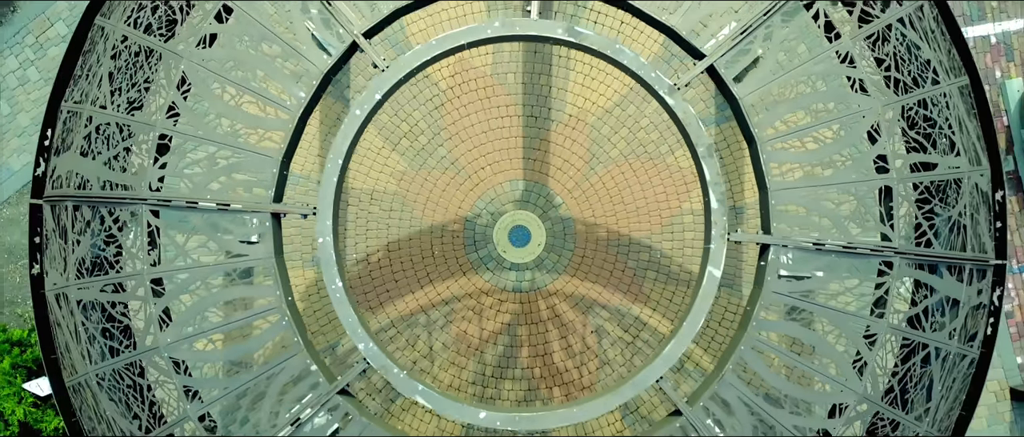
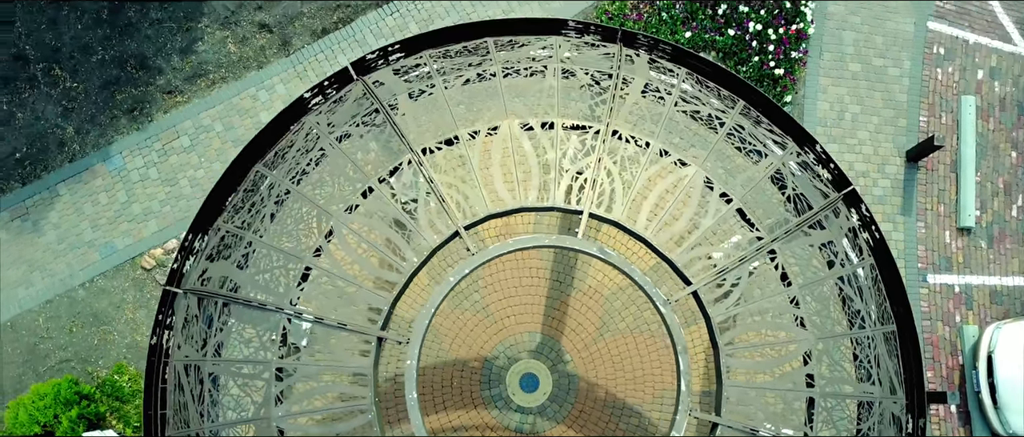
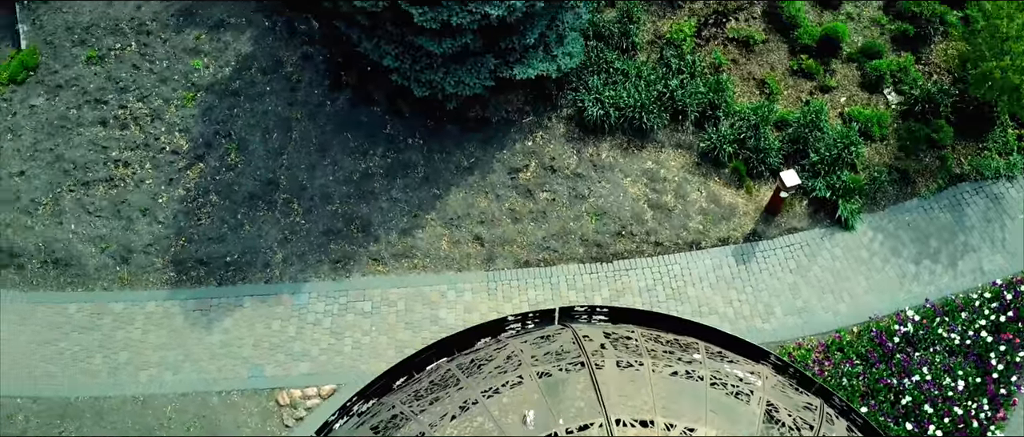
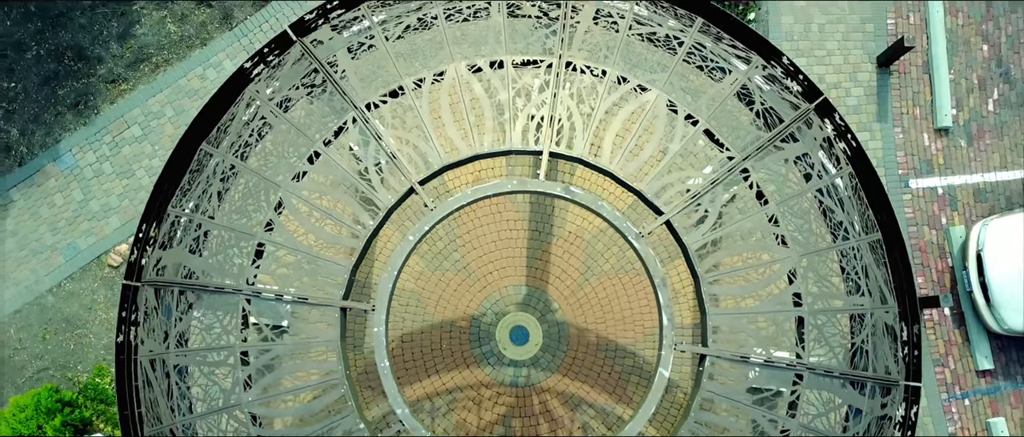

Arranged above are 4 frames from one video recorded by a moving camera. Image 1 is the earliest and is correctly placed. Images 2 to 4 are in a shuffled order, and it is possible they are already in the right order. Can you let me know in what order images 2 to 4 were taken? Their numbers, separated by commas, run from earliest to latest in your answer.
4, 2, 3
